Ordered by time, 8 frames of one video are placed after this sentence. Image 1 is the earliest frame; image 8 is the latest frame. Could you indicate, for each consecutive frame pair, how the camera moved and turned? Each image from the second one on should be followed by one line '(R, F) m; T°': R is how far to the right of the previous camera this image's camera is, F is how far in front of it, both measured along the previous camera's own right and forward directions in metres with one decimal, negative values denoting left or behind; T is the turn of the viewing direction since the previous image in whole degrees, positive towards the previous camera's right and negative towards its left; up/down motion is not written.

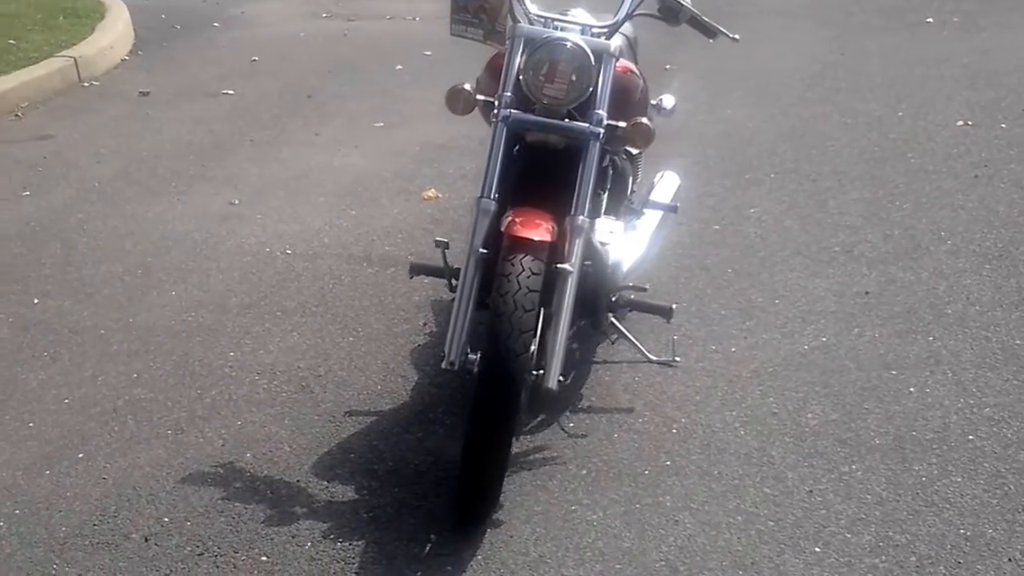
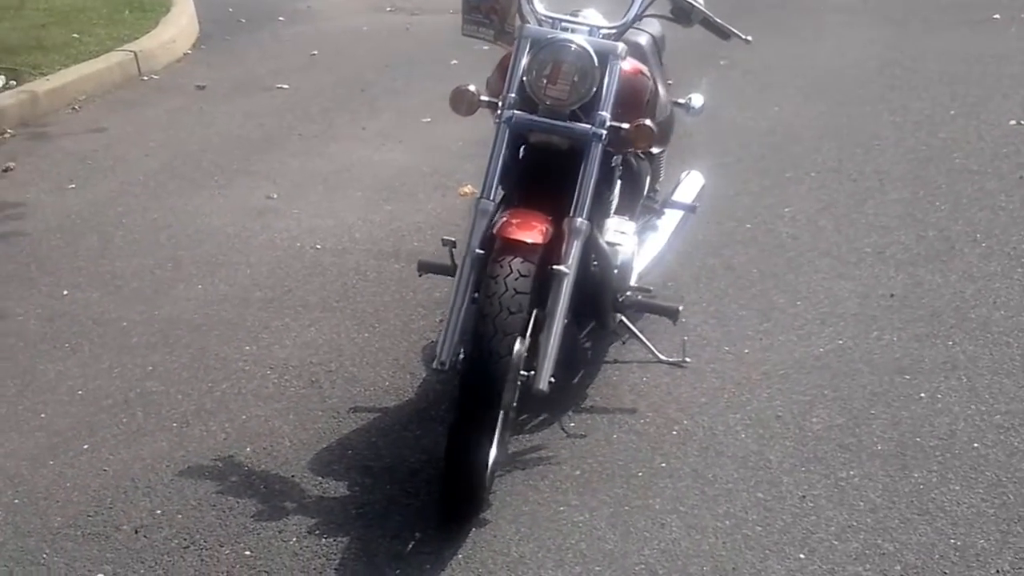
(+0.3, 0.0) m; -4°
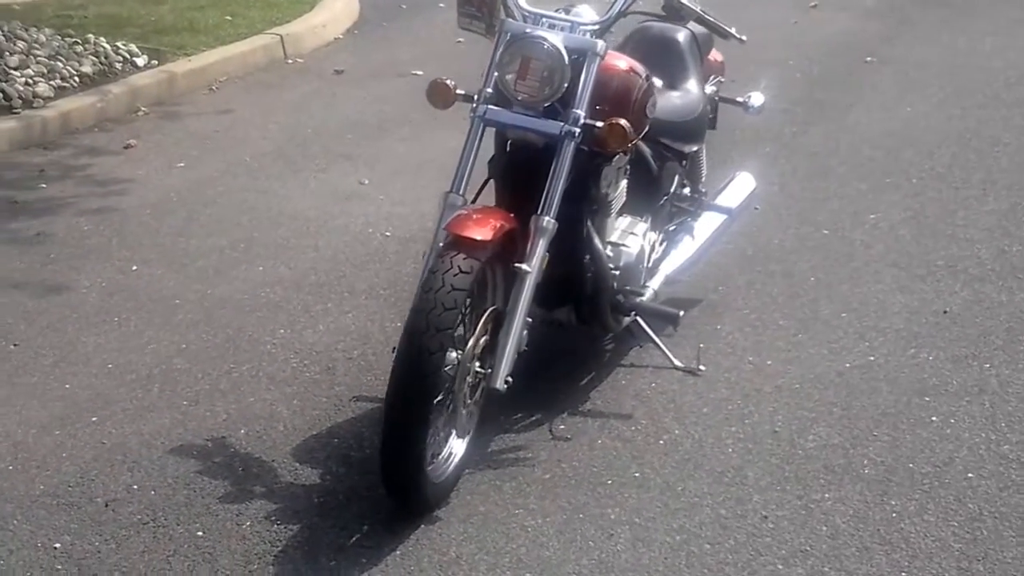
(+0.7, +0.1) m; -9°
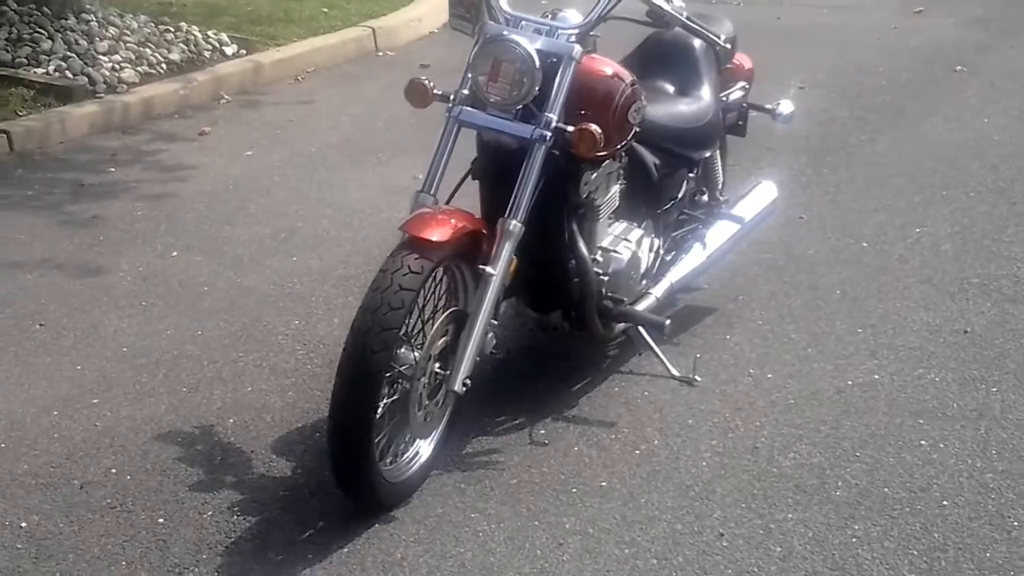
(+0.5, +0.1) m; -6°
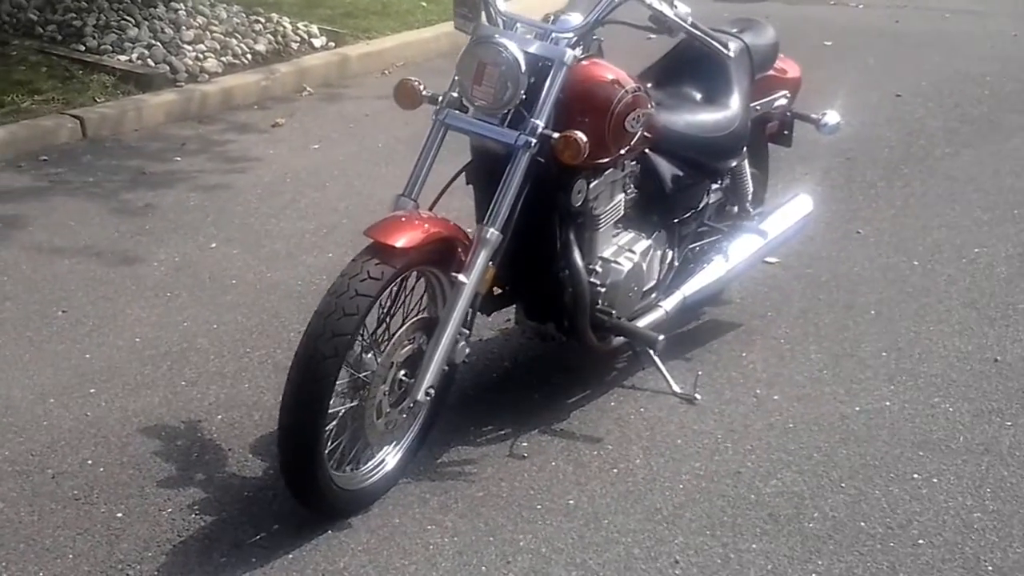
(+0.5, +0.2) m; -6°
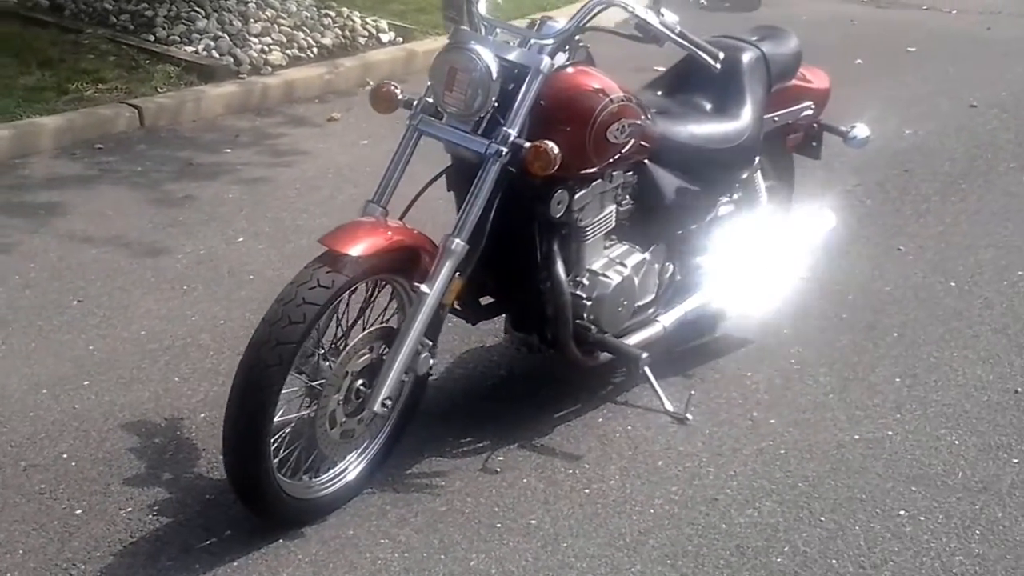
(+0.4, +0.1) m; -5°
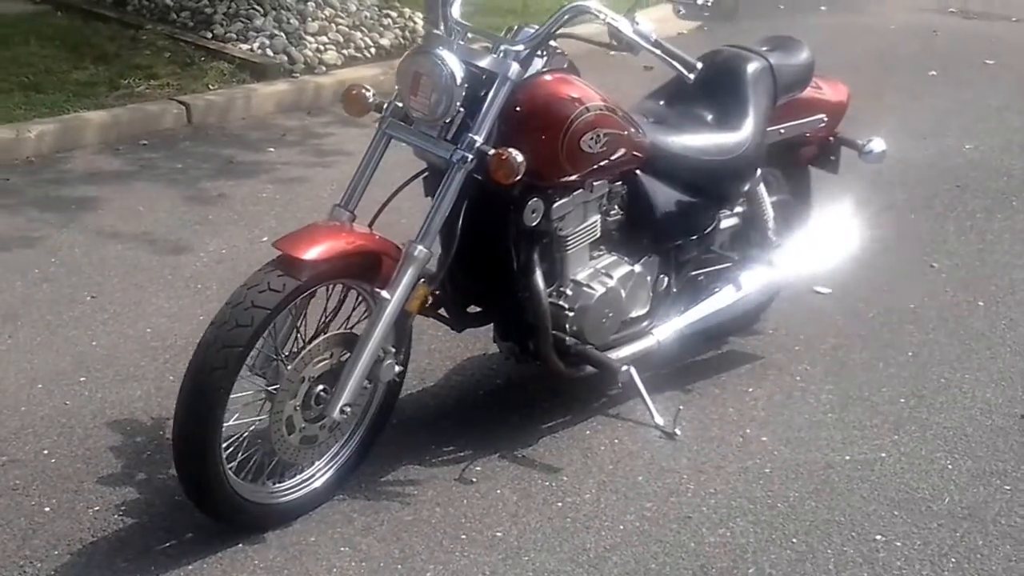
(+0.3, +0.1) m; -4°
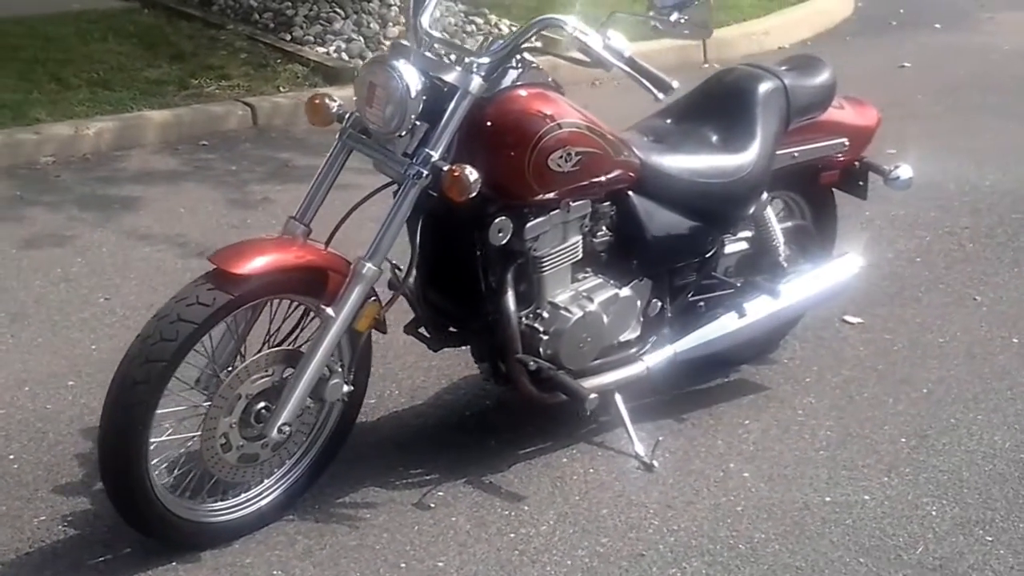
(+0.5, +0.2) m; -6°
